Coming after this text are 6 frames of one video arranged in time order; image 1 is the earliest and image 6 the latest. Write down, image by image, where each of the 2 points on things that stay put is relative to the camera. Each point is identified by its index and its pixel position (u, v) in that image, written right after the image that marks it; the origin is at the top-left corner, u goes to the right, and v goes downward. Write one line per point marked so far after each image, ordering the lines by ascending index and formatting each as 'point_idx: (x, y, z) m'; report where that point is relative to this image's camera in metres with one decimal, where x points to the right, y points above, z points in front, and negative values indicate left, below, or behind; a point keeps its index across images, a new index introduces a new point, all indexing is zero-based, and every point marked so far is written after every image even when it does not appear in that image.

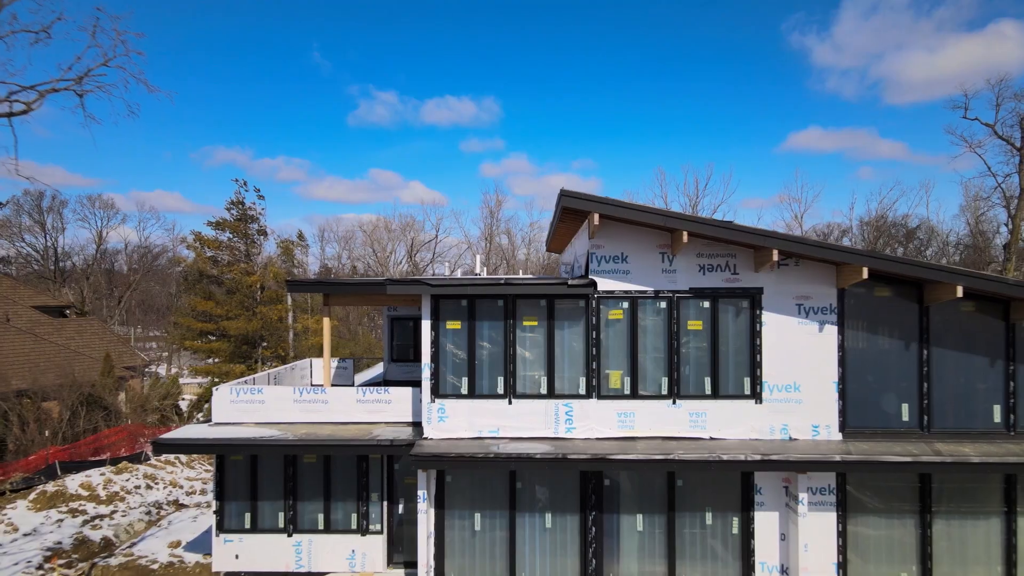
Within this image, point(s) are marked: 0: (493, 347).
0: (-0.3, -0.8, +8.0) m
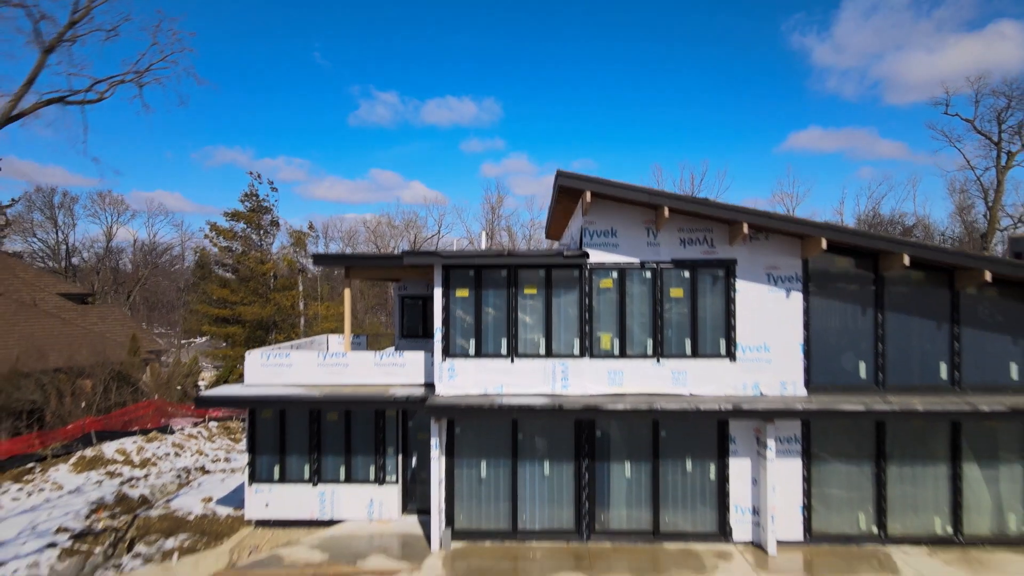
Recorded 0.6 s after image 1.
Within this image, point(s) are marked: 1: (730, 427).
0: (-0.2, -0.4, +9.0) m
1: (+3.5, -2.2, +8.8) m
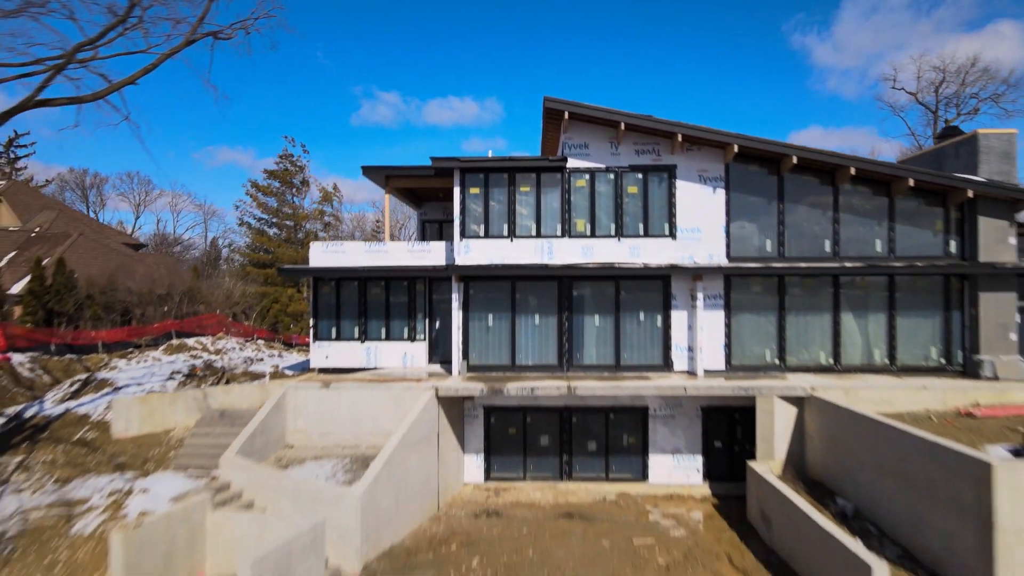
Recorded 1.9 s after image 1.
0: (-0.3, +1.8, +12.2) m
1: (+3.4, 0.0, +12.0) m
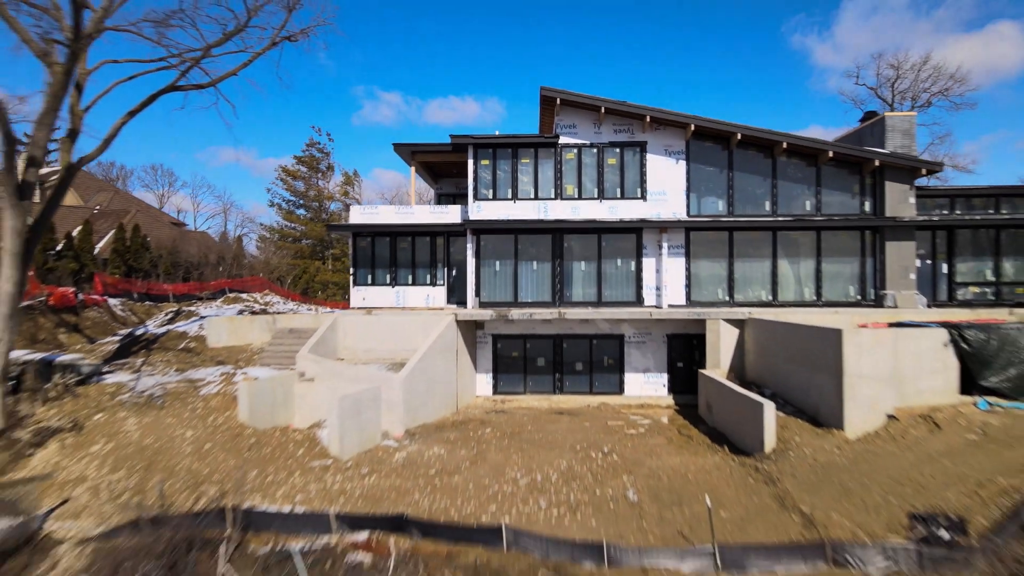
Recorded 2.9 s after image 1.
0: (-0.2, +3.2, +15.2) m
1: (+3.5, +1.3, +15.0) m
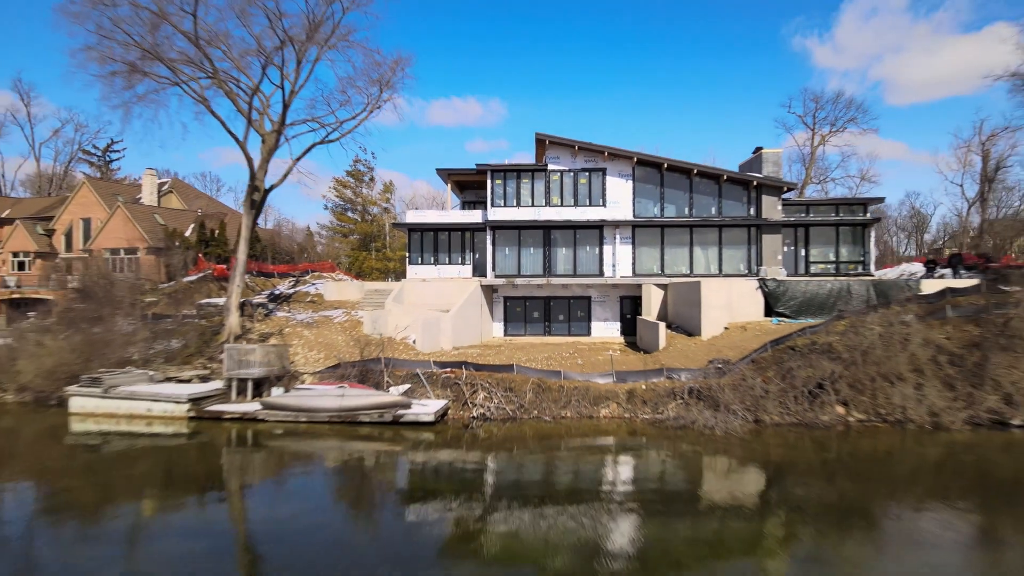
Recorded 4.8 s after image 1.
0: (0.0, +4.1, +22.7) m
1: (+3.7, +2.3, +22.5) m
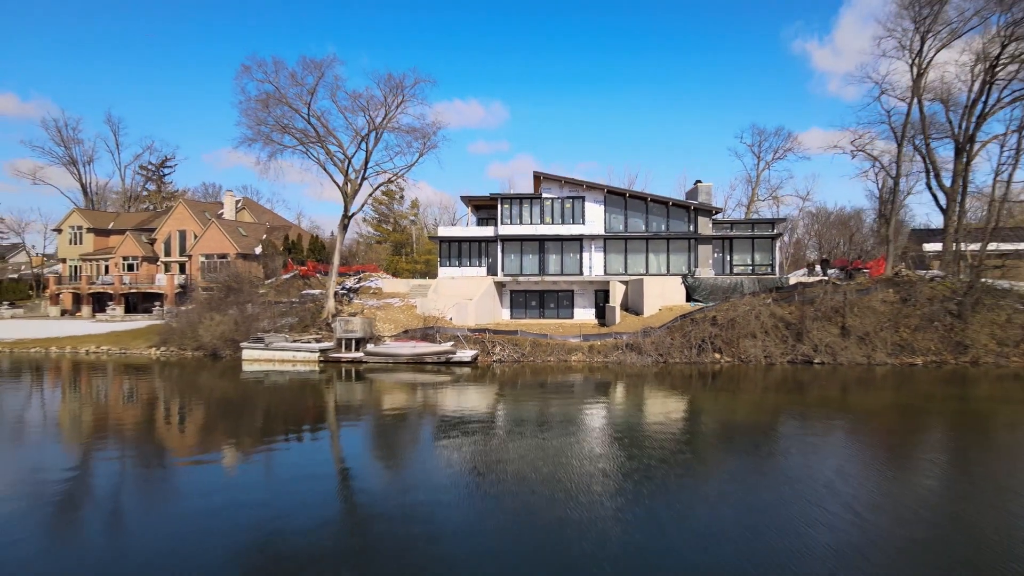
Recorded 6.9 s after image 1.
0: (+0.3, +4.3, +31.0) m
1: (+4.0, +2.5, +30.7) m
